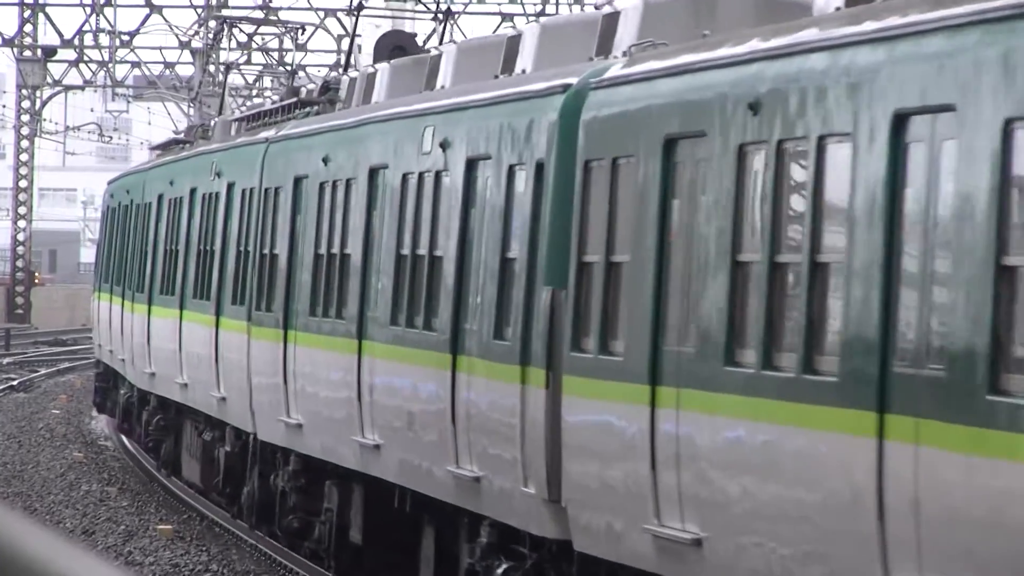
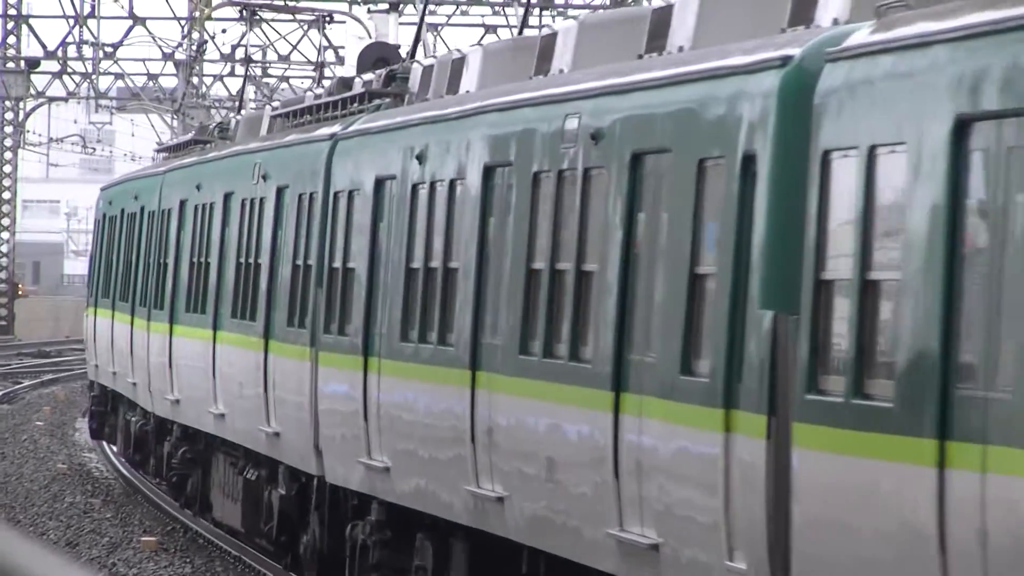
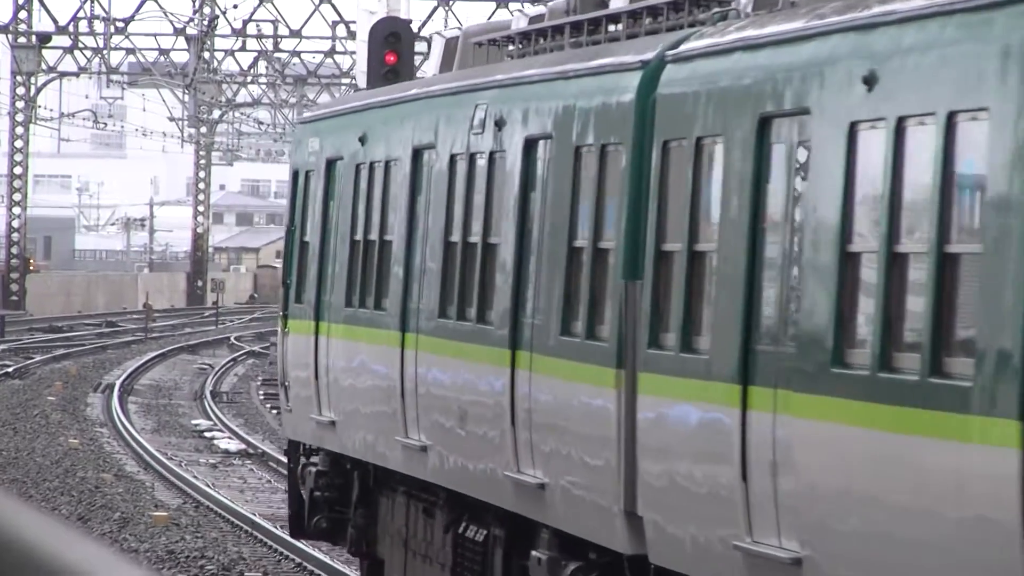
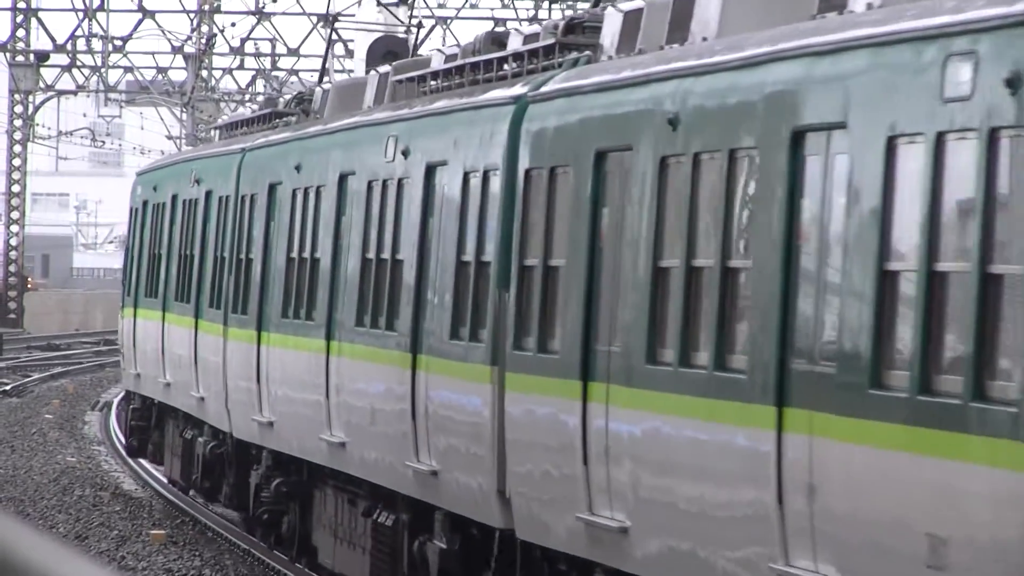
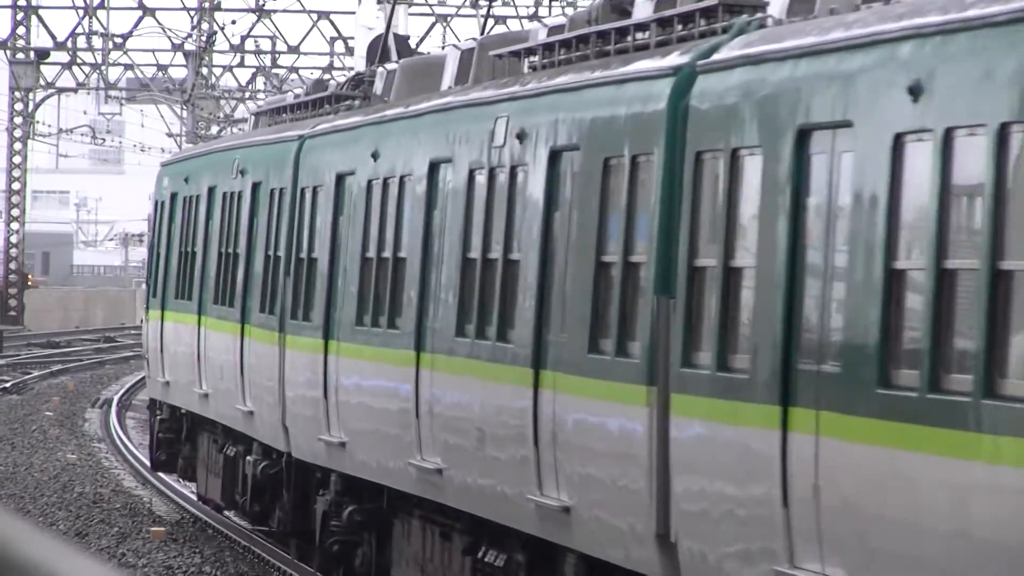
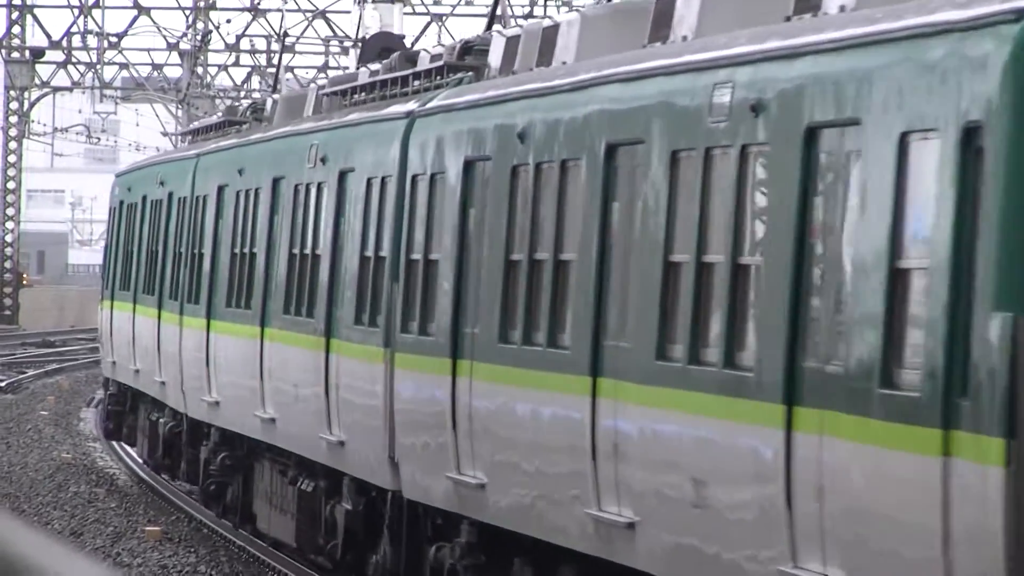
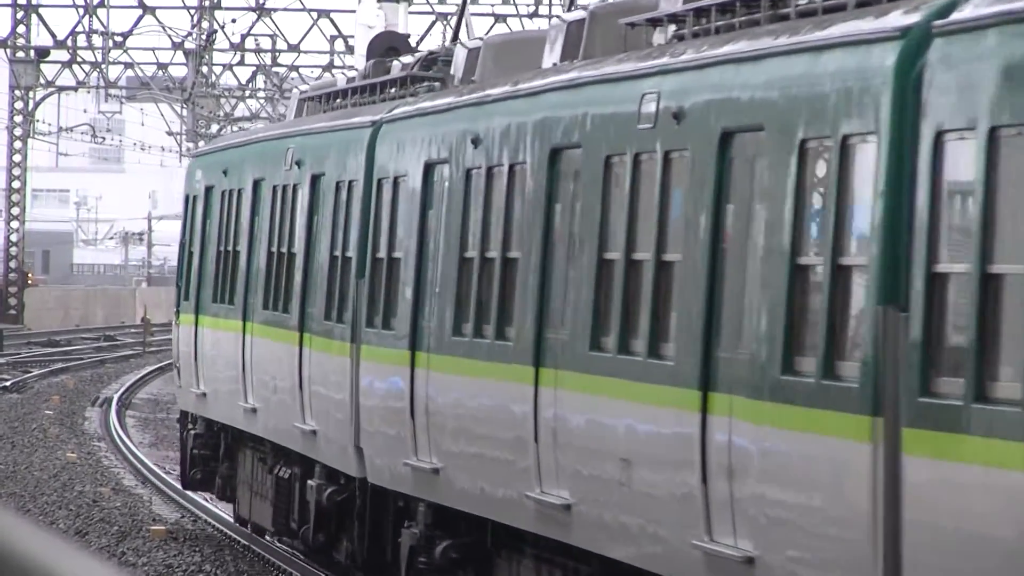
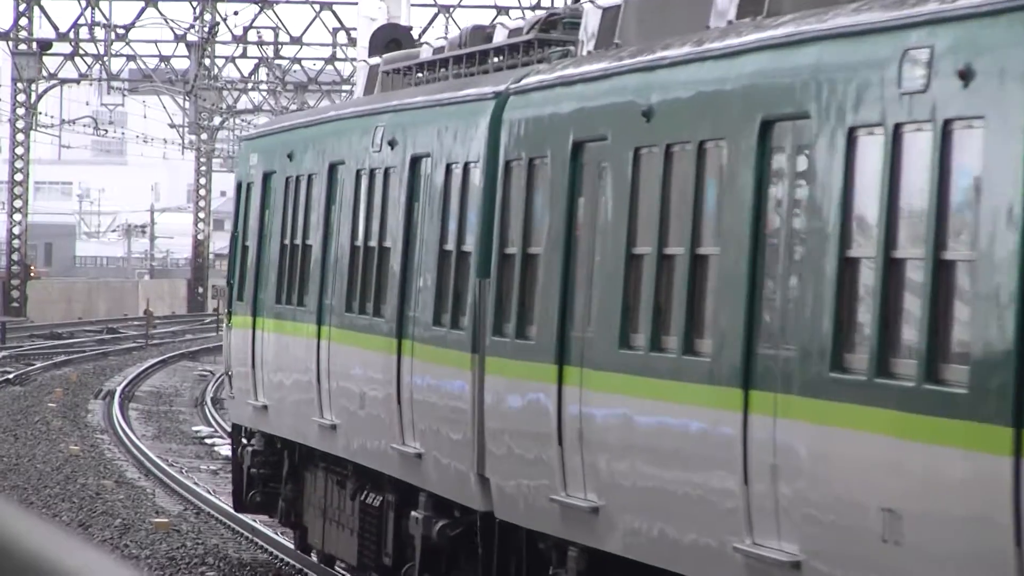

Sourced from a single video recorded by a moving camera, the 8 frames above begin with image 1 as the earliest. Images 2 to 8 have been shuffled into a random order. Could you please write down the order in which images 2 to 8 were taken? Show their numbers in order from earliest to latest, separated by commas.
2, 6, 4, 5, 7, 8, 3
